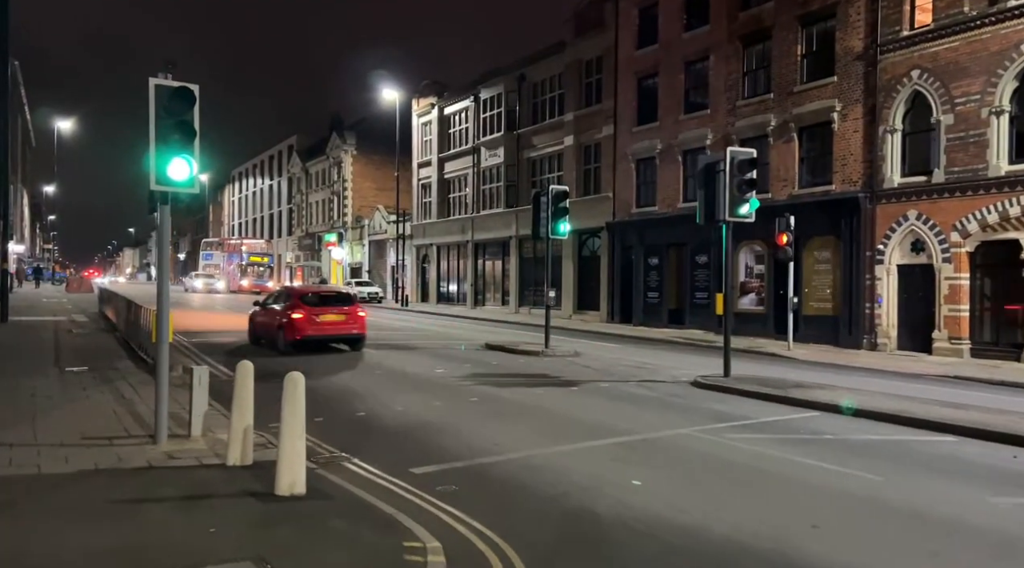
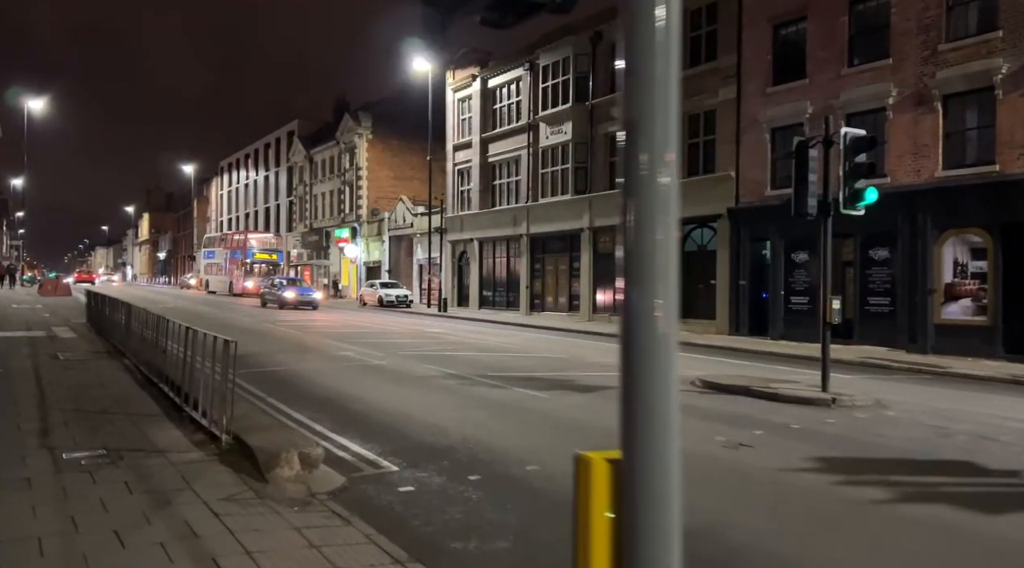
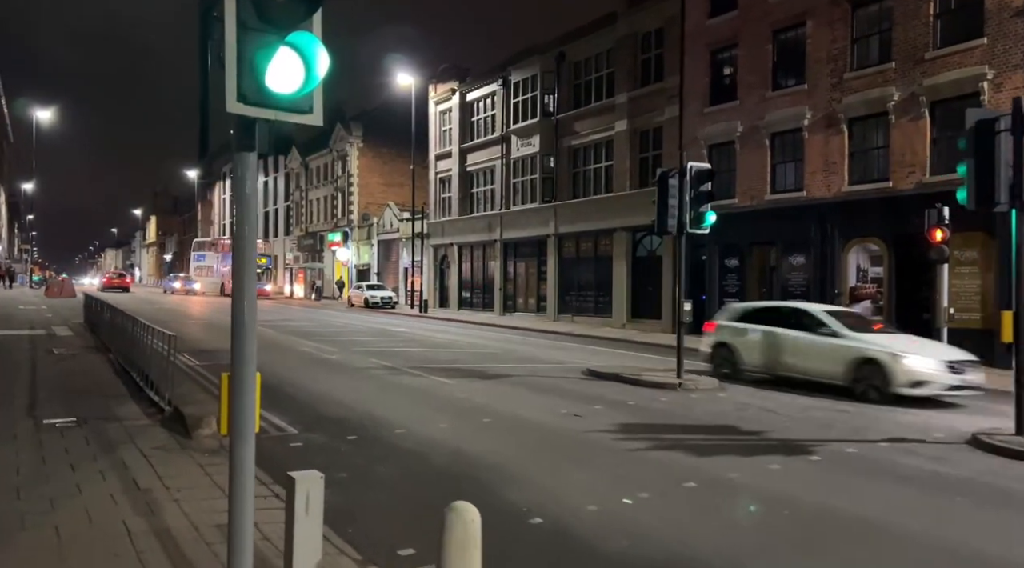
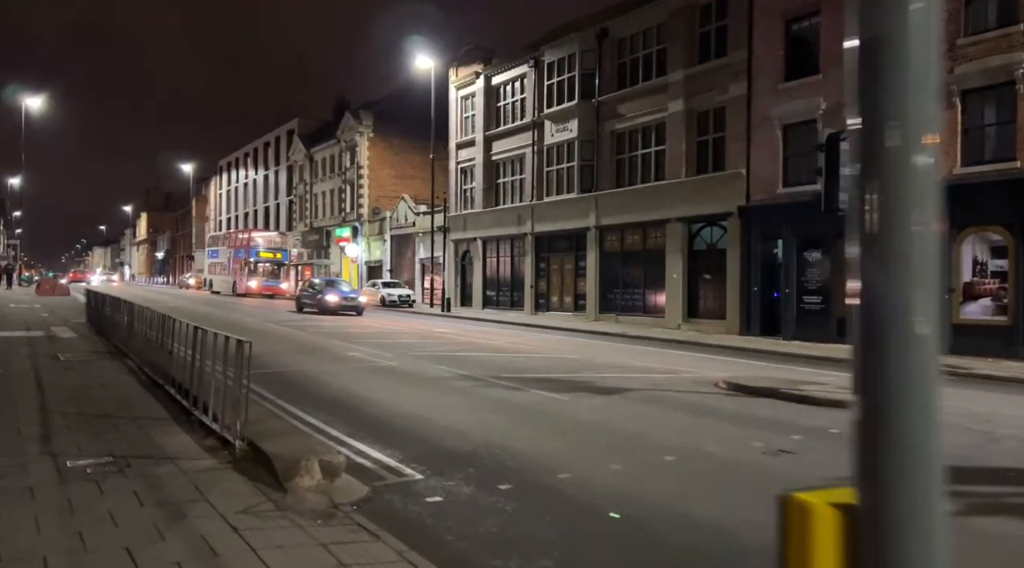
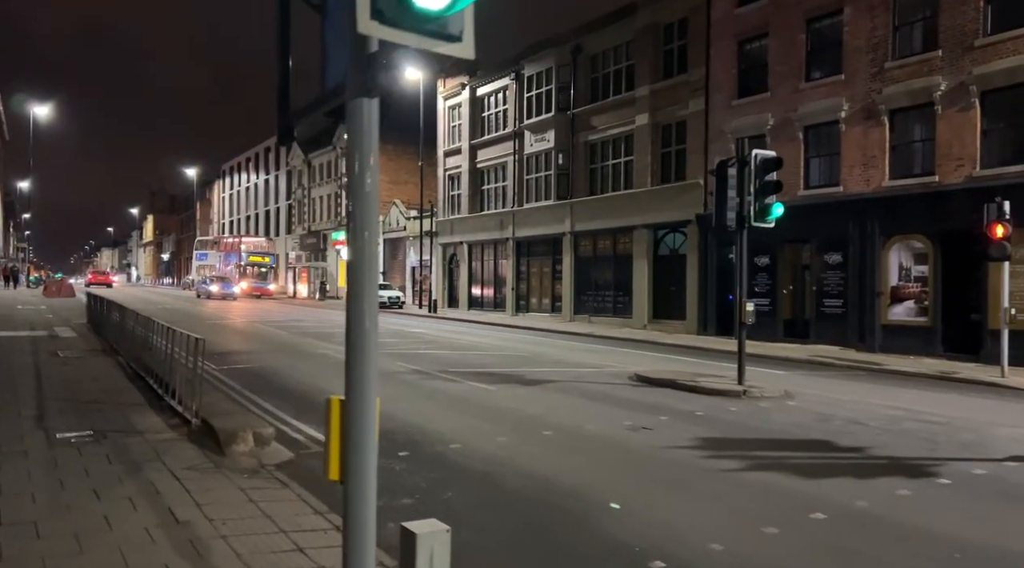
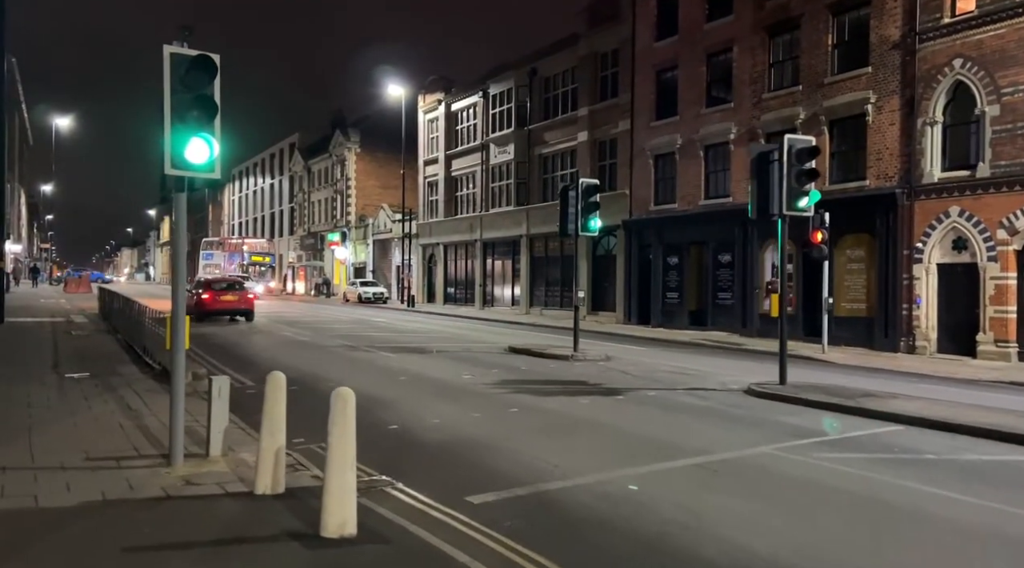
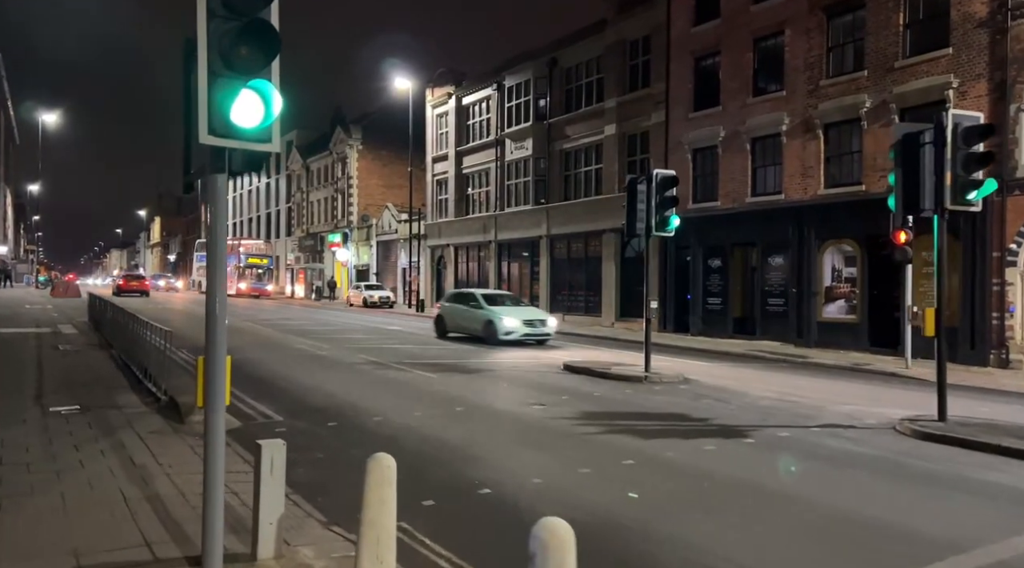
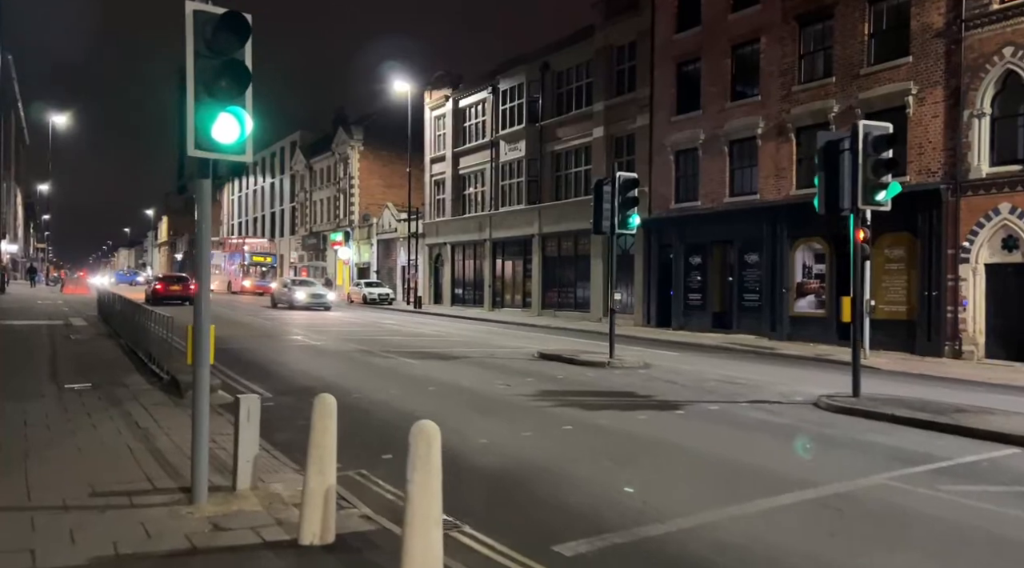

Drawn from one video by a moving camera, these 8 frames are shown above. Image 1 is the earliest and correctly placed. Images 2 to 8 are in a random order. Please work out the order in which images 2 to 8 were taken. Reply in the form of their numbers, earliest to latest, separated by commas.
6, 8, 7, 3, 5, 2, 4
